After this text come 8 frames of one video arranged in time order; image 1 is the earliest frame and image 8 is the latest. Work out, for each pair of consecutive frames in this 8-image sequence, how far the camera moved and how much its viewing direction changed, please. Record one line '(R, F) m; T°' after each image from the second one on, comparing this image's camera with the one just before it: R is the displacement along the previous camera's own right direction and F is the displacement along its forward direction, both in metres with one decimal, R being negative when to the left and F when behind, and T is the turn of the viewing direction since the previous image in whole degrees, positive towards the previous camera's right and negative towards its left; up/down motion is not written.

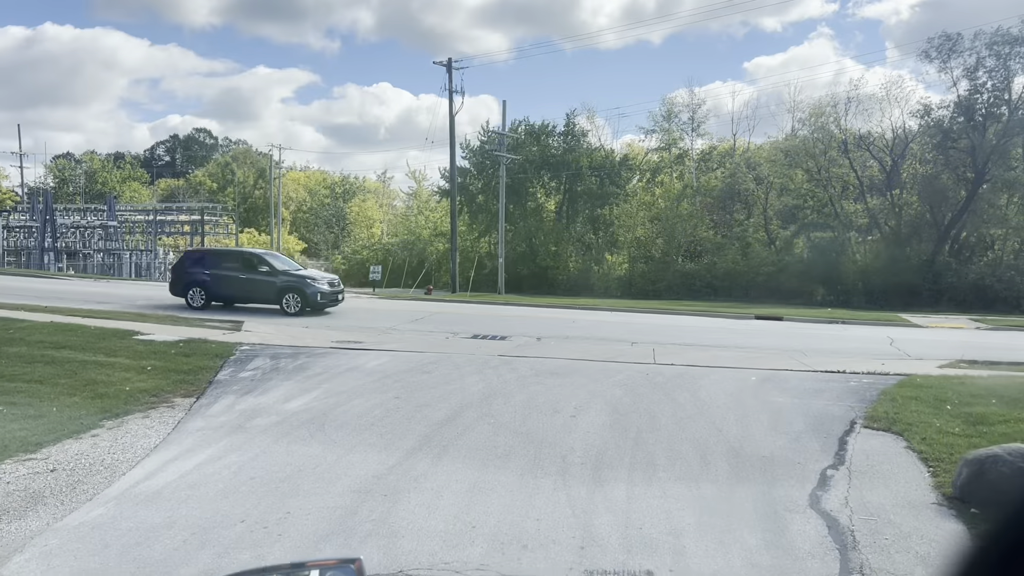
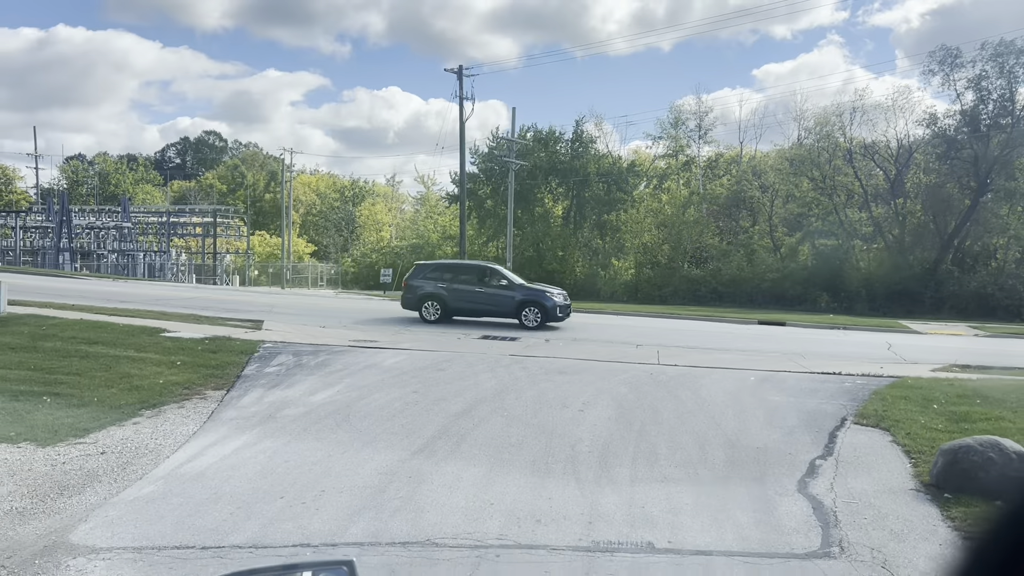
(-0.1, -0.6) m; 0°
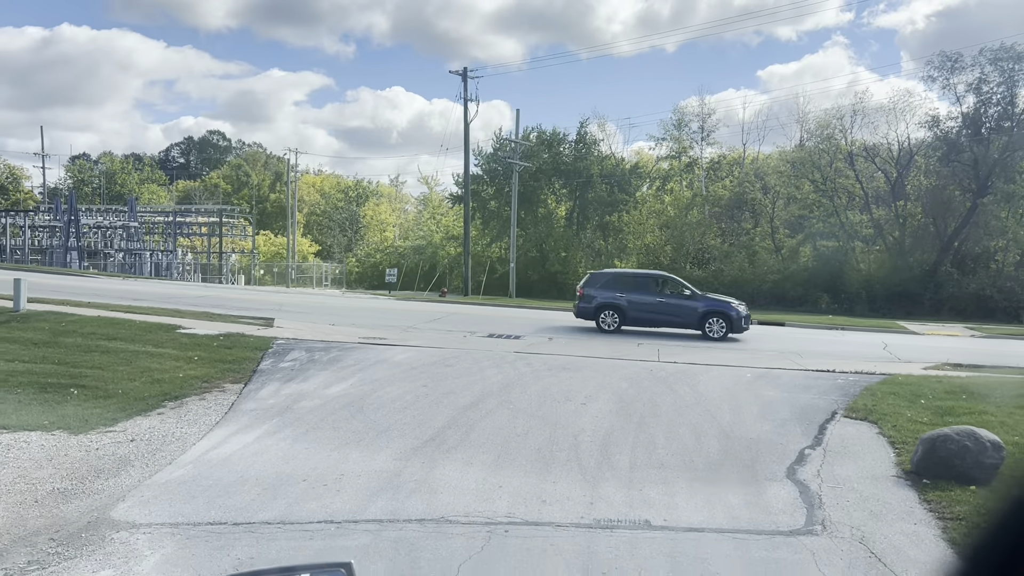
(0.0, -0.5) m; 0°
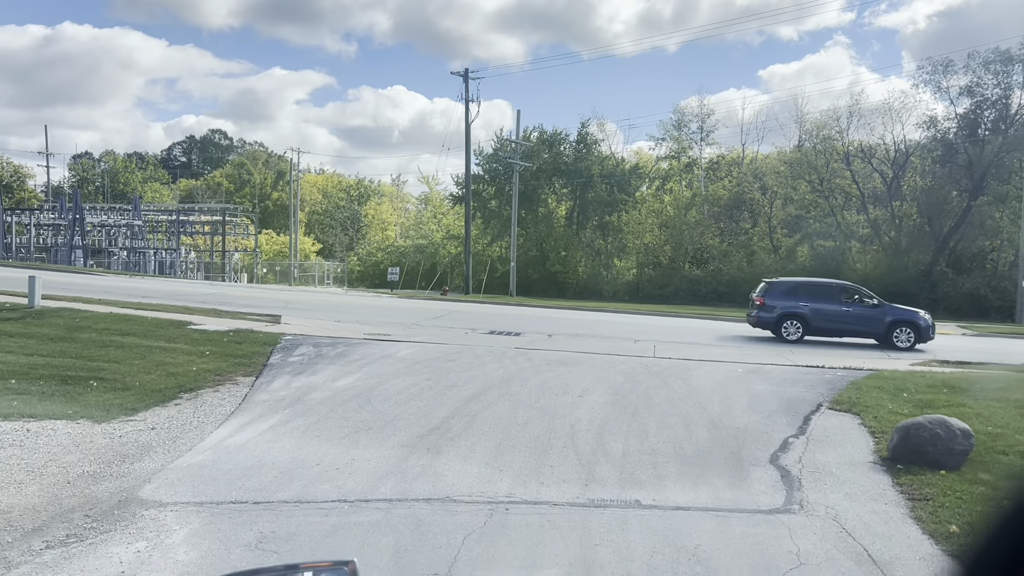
(0.0, -0.5) m; 0°
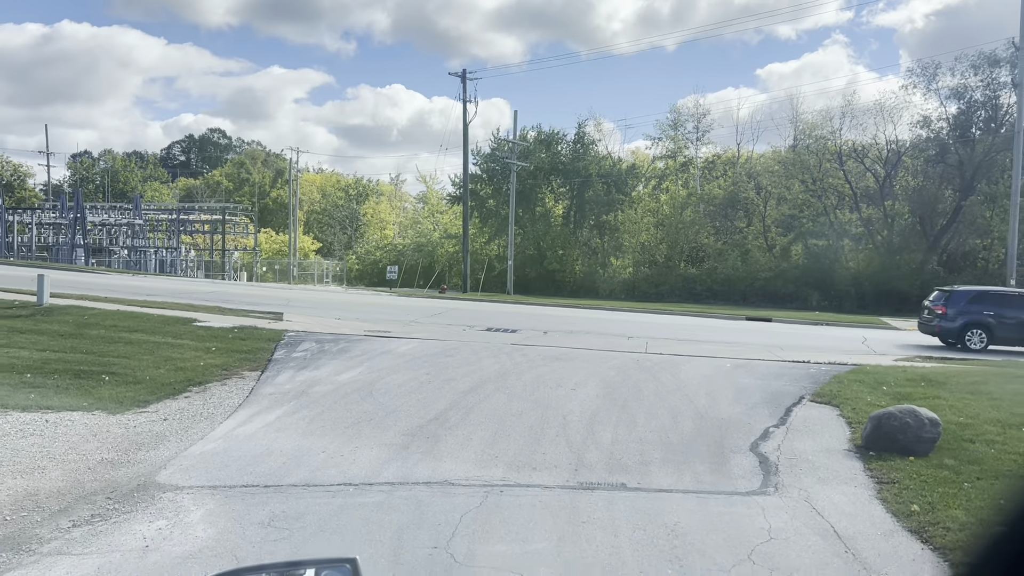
(0.0, -0.4) m; 0°
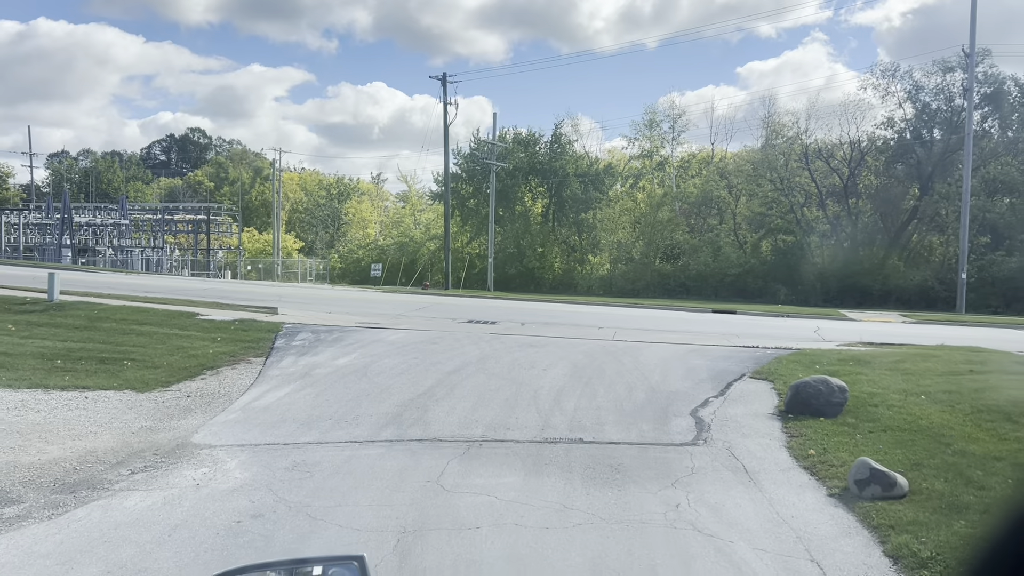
(0.0, -1.4) m; +1°
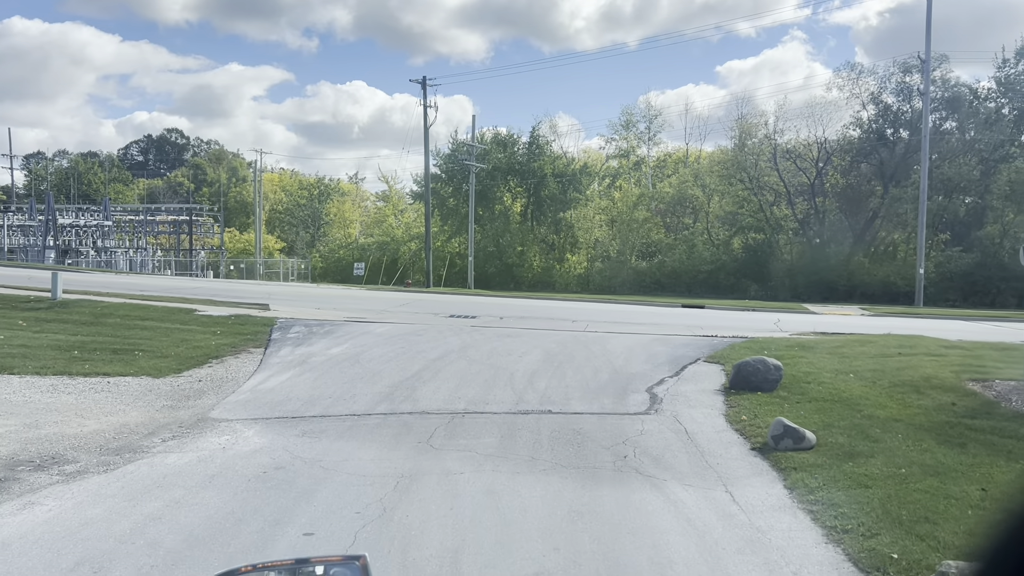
(0.0, -1.3) m; +1°
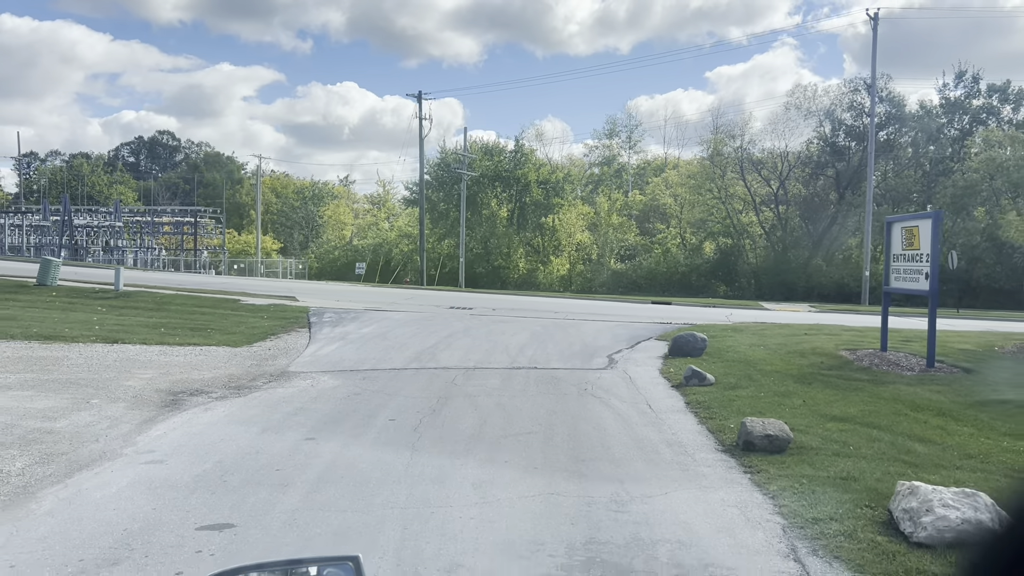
(-0.2, -3.7) m; +1°
